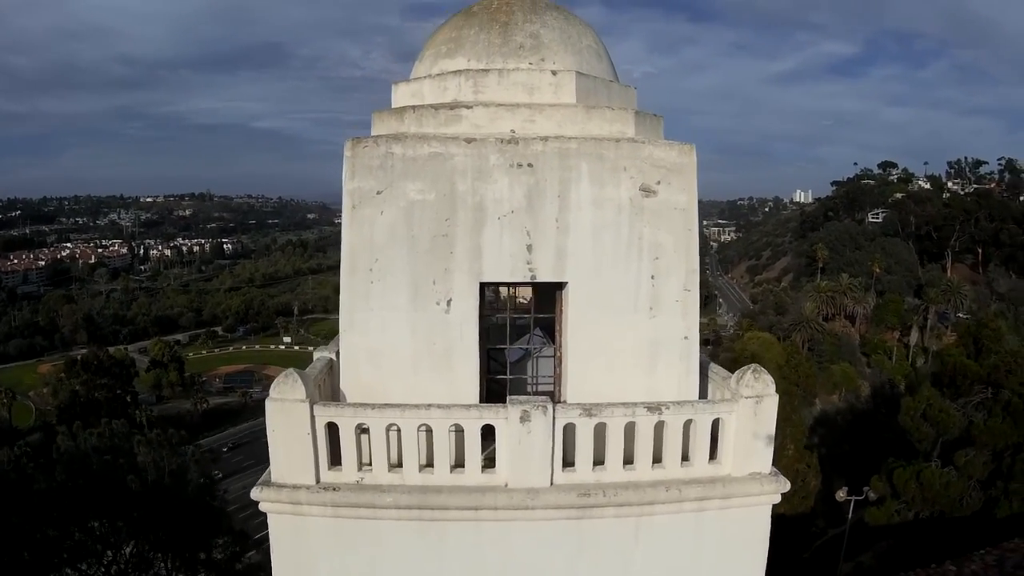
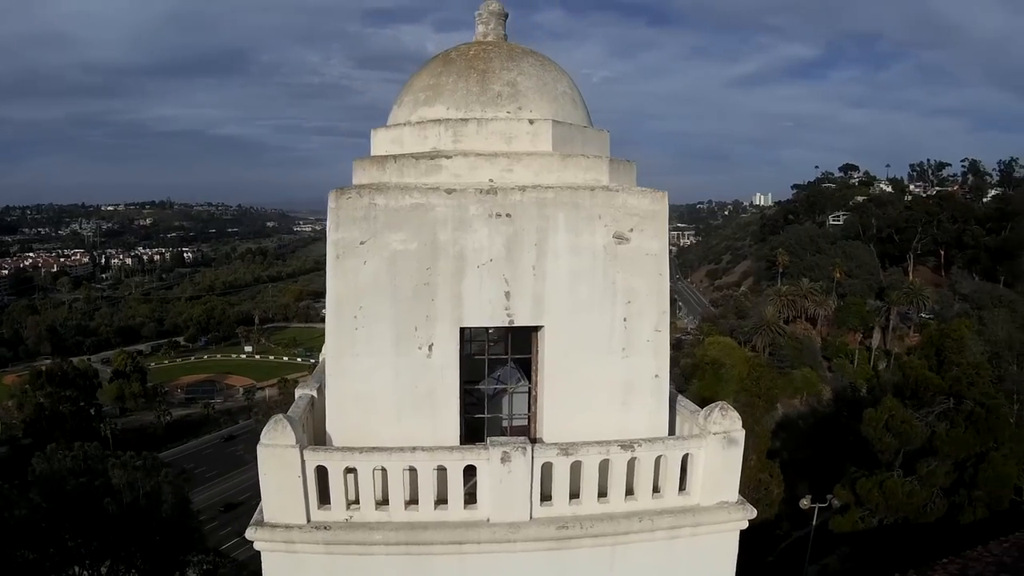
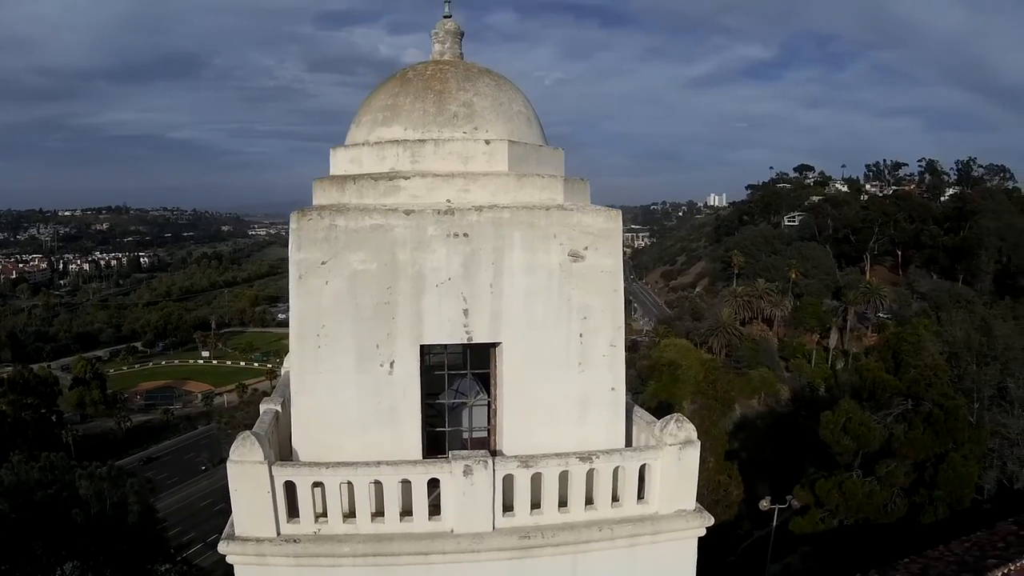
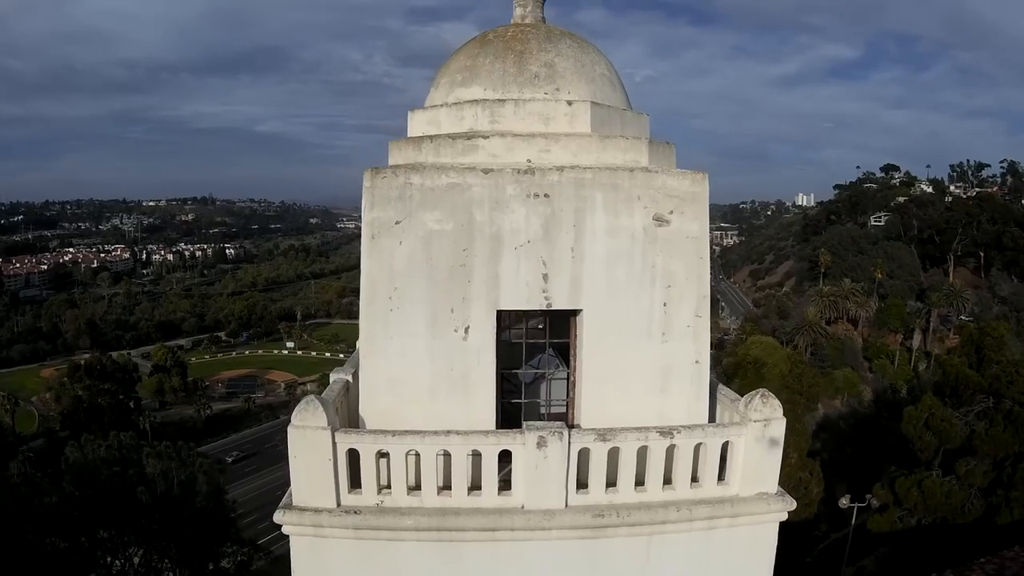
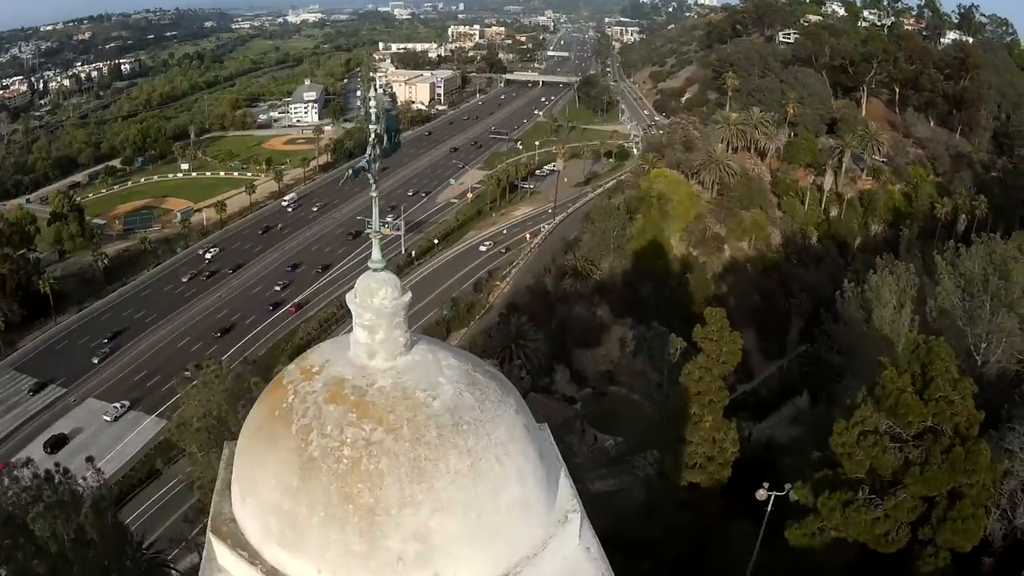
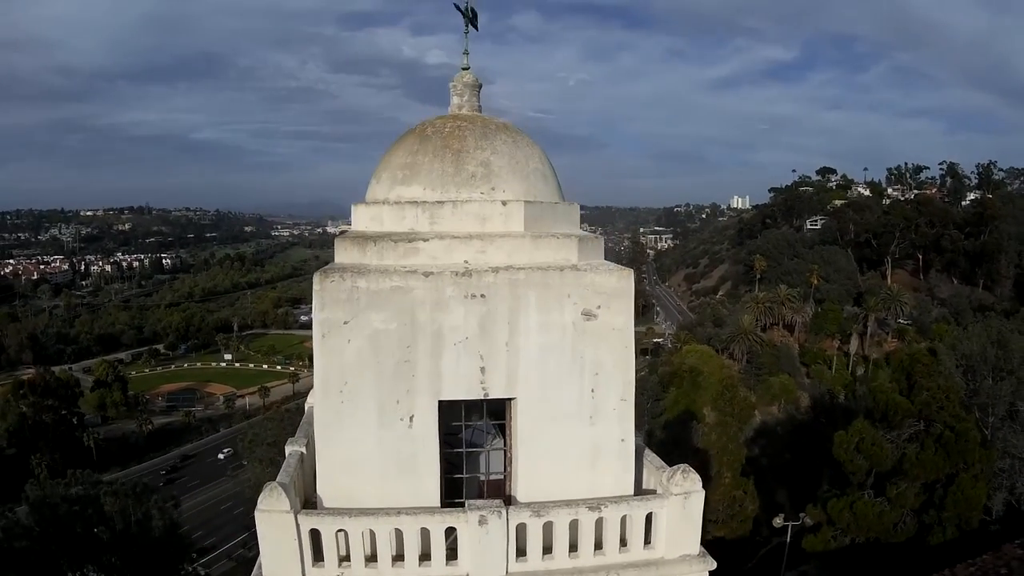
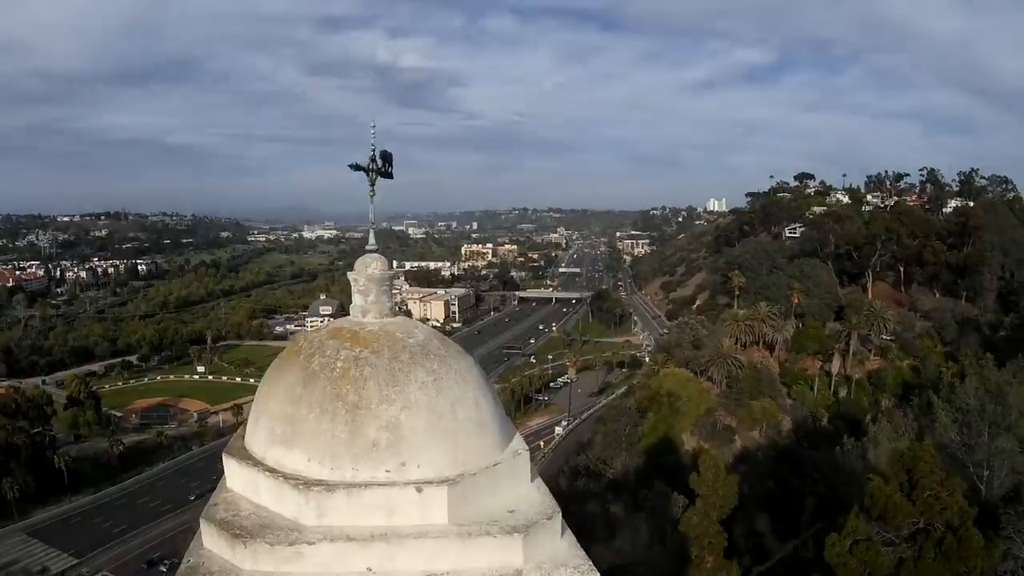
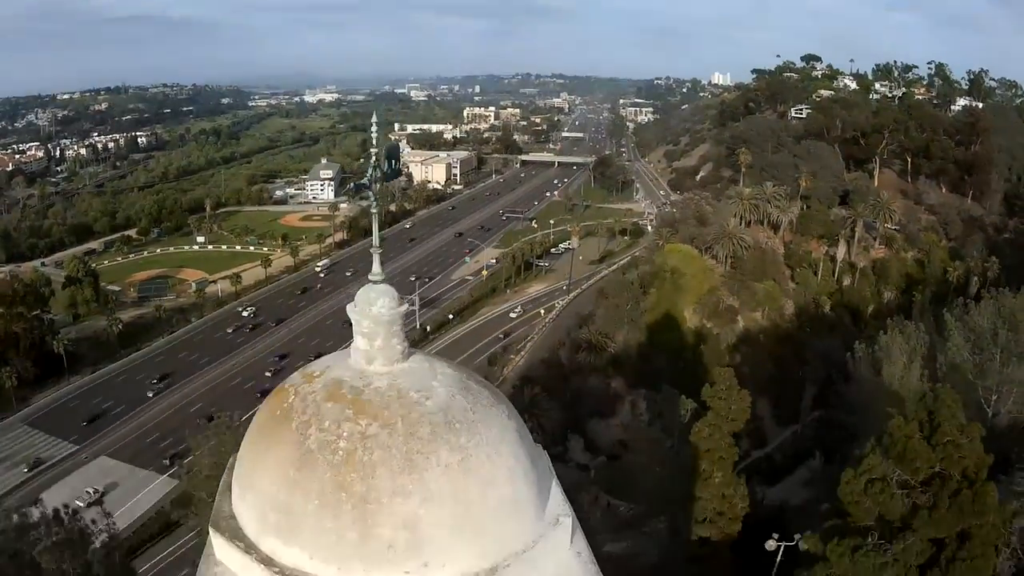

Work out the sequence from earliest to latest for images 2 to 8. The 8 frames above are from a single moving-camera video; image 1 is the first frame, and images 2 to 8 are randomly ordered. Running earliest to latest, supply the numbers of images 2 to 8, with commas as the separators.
4, 2, 3, 6, 7, 8, 5
